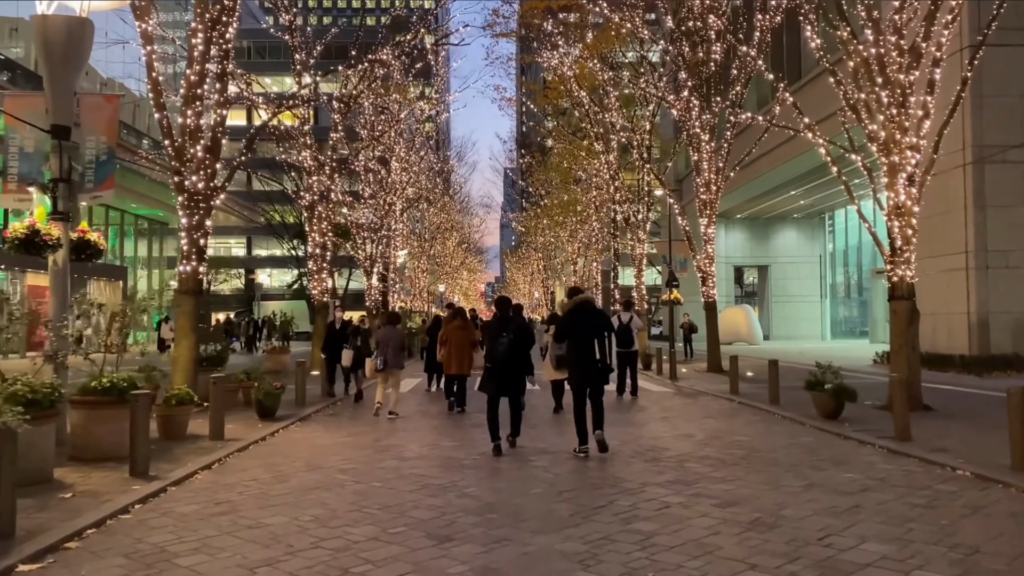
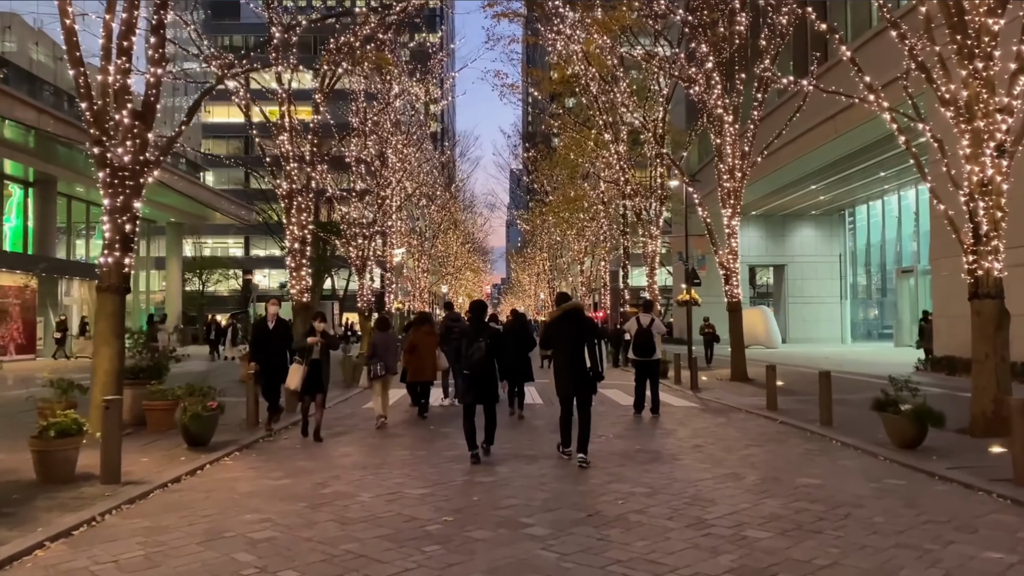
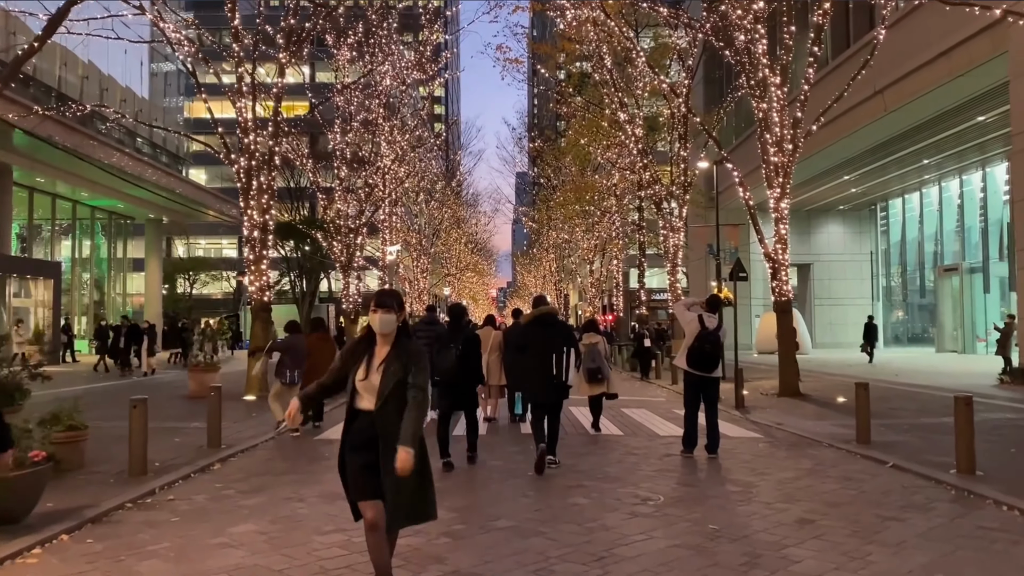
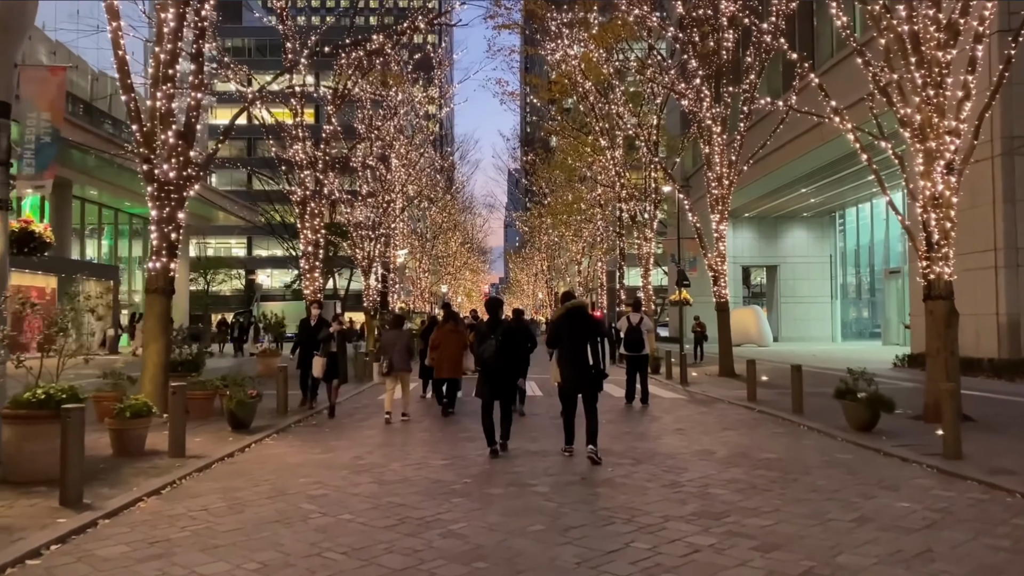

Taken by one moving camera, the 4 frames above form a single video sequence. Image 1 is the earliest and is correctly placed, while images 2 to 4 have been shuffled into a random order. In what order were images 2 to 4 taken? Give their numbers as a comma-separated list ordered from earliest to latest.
4, 2, 3
